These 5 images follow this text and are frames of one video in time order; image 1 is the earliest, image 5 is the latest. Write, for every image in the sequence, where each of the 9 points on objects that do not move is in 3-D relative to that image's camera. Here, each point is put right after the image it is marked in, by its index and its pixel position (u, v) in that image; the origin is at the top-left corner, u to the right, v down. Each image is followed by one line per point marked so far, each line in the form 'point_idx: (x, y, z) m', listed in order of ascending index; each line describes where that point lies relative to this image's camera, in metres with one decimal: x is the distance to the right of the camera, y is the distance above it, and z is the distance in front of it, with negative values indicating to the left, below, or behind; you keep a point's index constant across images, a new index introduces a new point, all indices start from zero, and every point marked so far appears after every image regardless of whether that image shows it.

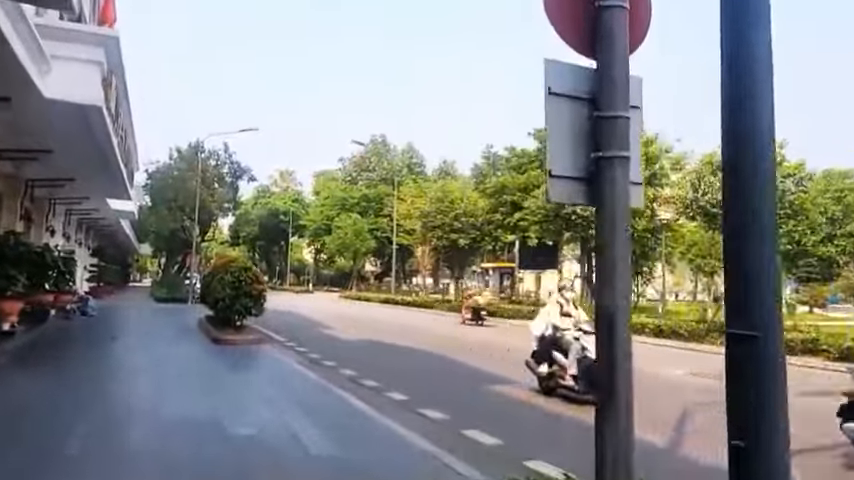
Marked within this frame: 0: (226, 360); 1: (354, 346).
0: (-3.9, -2.3, +11.8) m
1: (-1.7, -2.6, +14.7) m
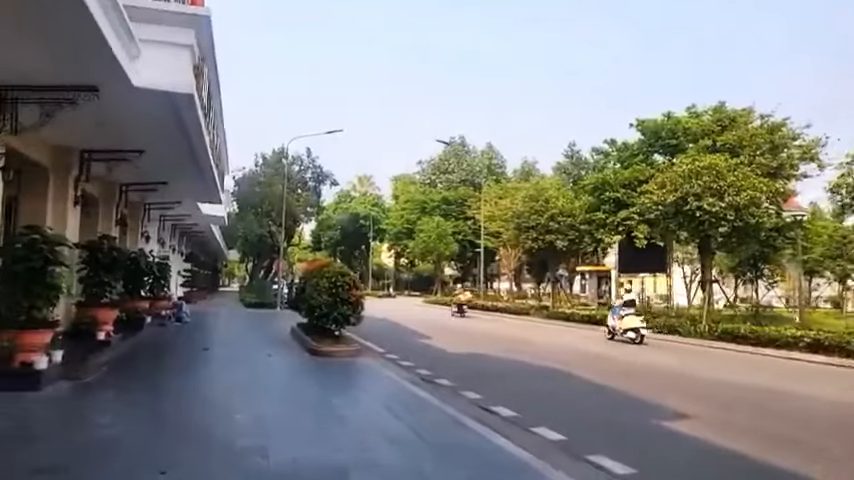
0: (-1.7, -2.3, +10.6) m
1: (+0.8, -2.6, +13.2) m
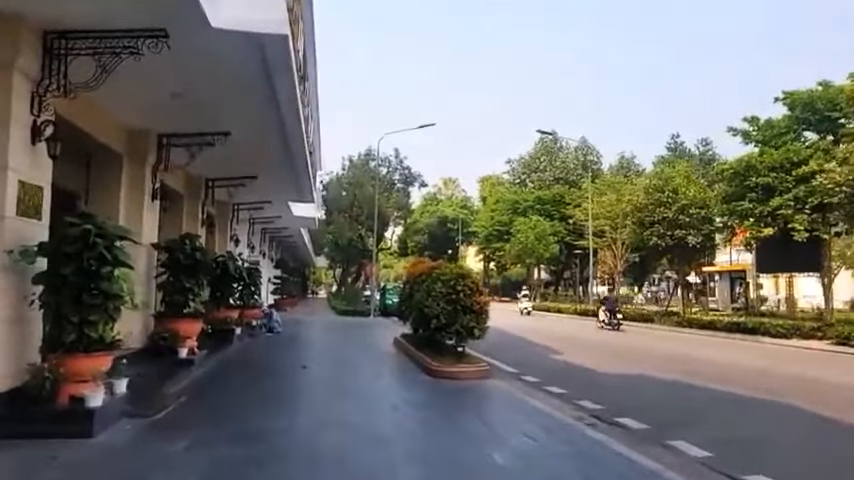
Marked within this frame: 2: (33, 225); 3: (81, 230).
0: (+0.4, -2.2, +8.1) m
1: (+3.2, -2.5, +10.3) m
2: (-4.0, +0.2, +6.3) m
3: (-3.4, +0.1, +6.0) m
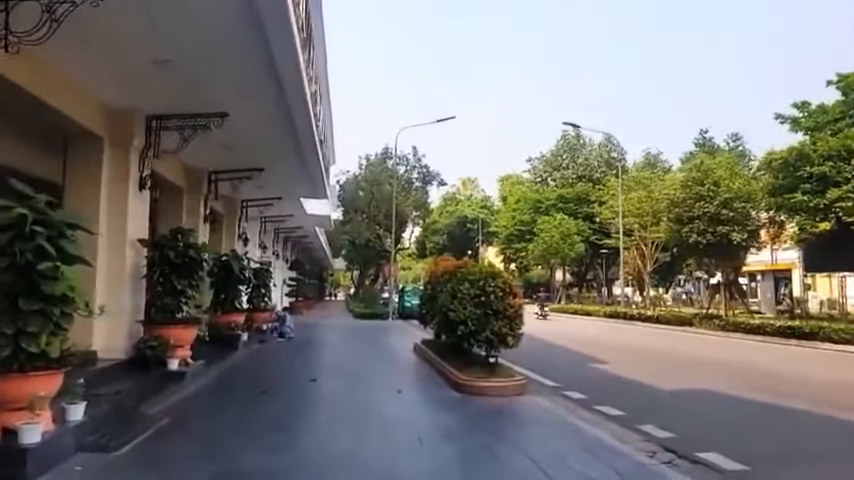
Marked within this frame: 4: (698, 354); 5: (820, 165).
0: (+0.8, -2.1, +6.7) m
1: (+3.6, -2.3, +8.8) m
2: (-3.7, +0.2, +5.0) m
3: (-3.1, +0.2, +4.7) m
4: (+6.4, -2.7, +14.7) m
5: (+12.0, +2.3, +18.8) m
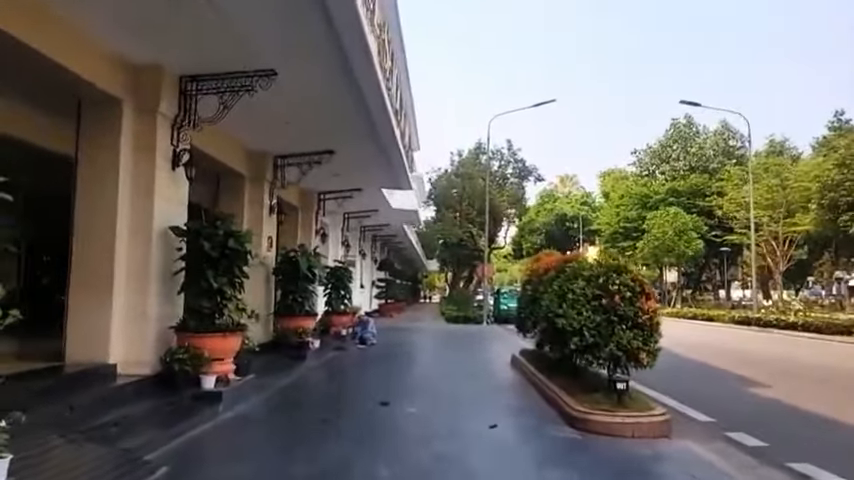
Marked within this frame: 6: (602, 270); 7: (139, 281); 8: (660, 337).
0: (+1.5, -1.9, +4.3) m
1: (+4.7, -2.1, +6.0) m
2: (-3.2, +0.4, +3.3) m
3: (-2.7, +0.4, +2.9) m
4: (+8.3, -2.4, +11.3) m
5: (+14.4, +2.6, +14.5) m
6: (+2.1, -0.3, +7.4) m
7: (-3.3, -0.5, +7.1) m
8: (+2.7, -1.1, +7.3) m
